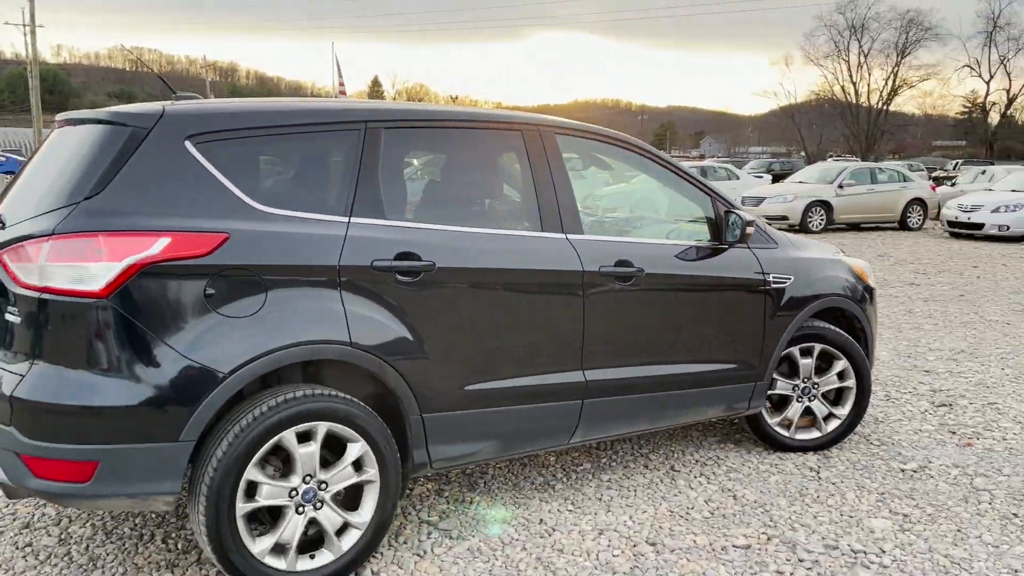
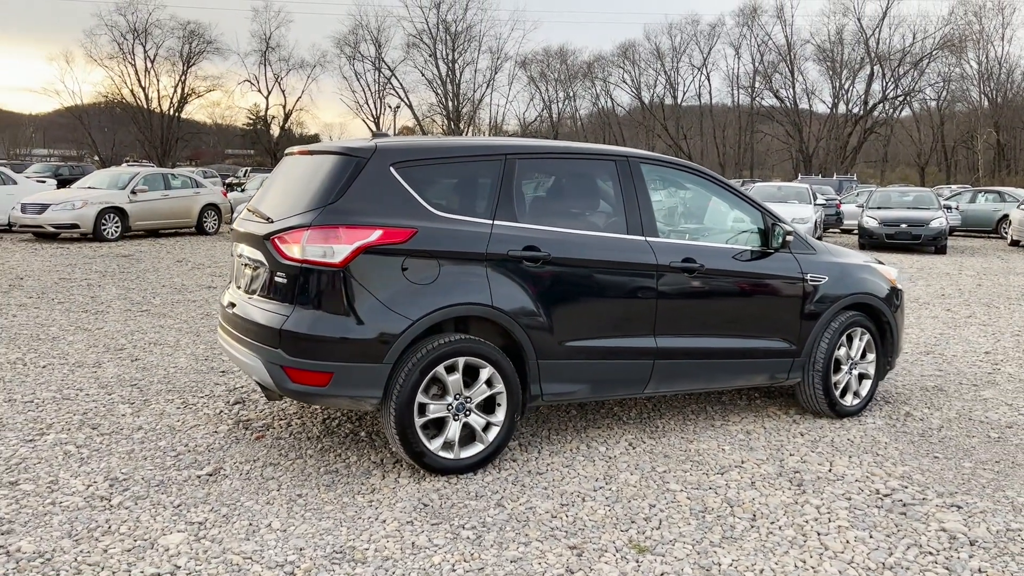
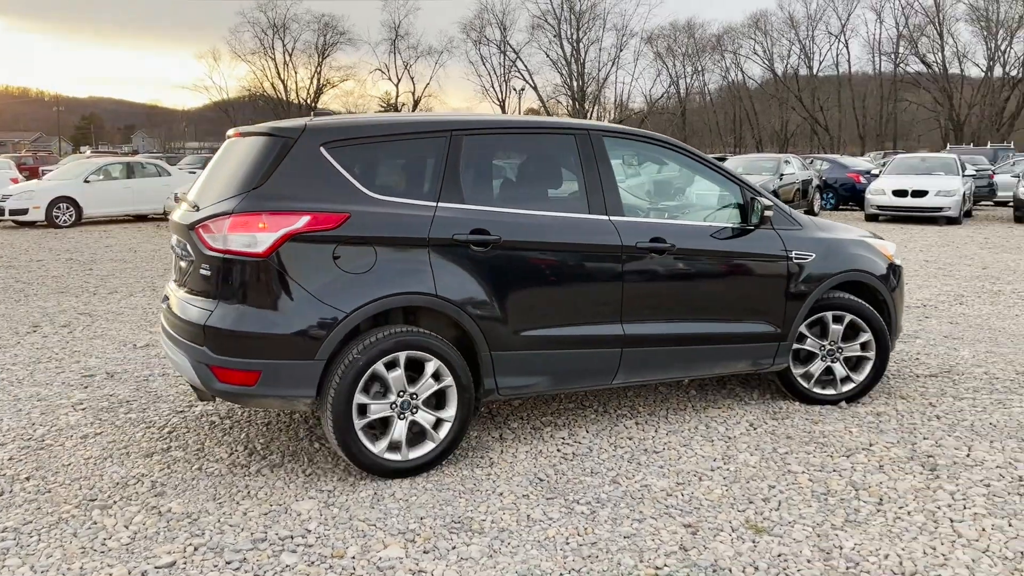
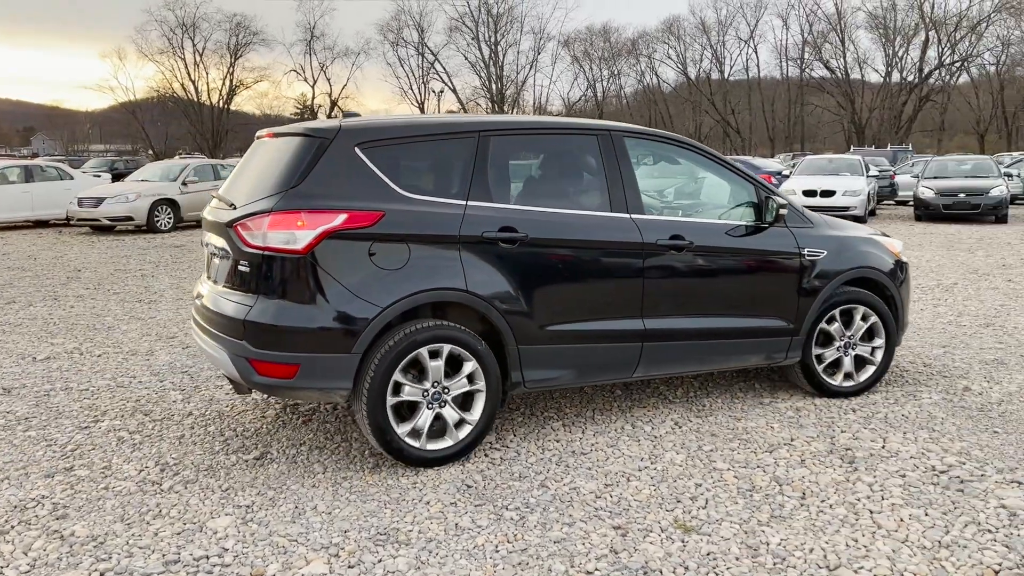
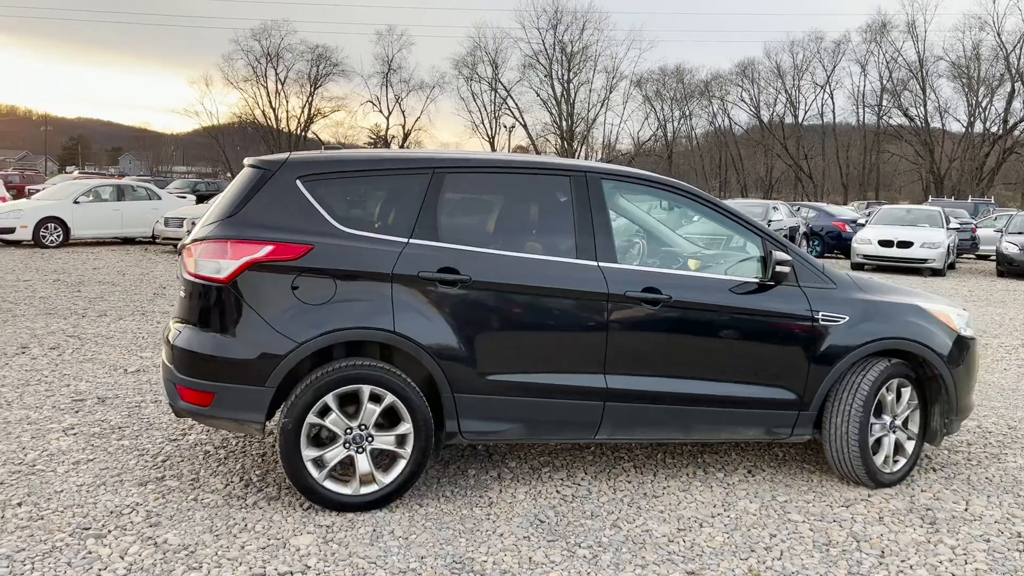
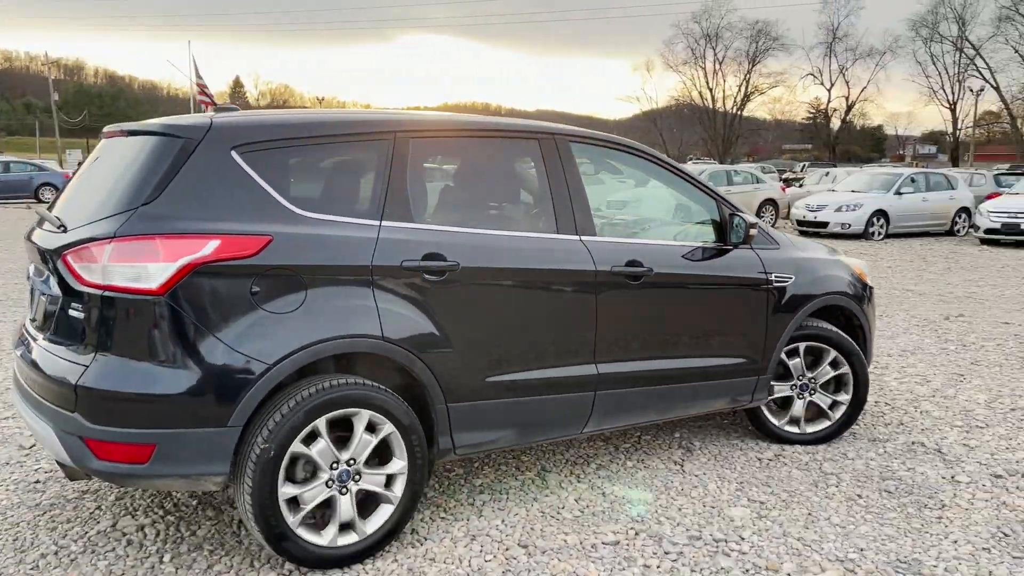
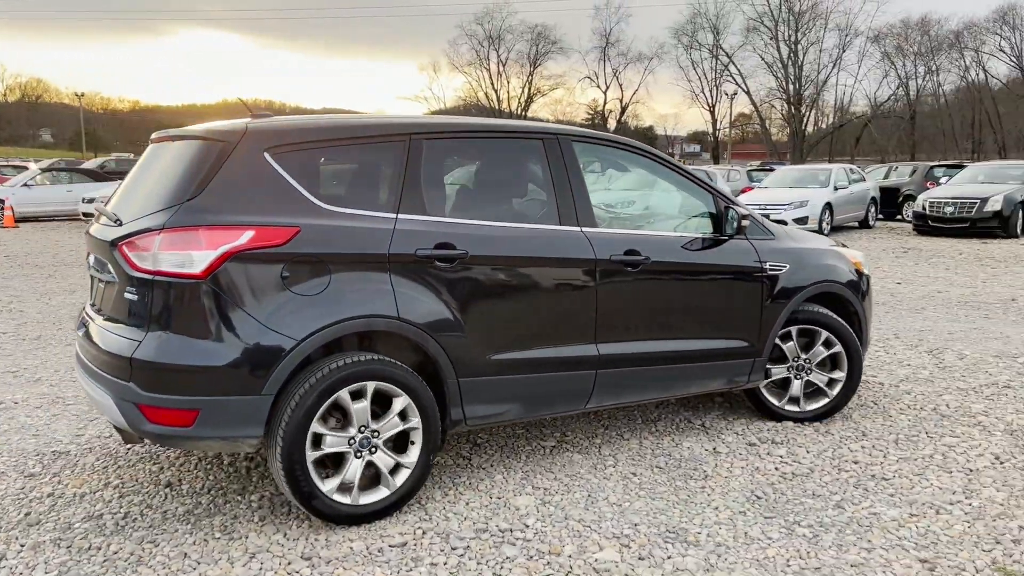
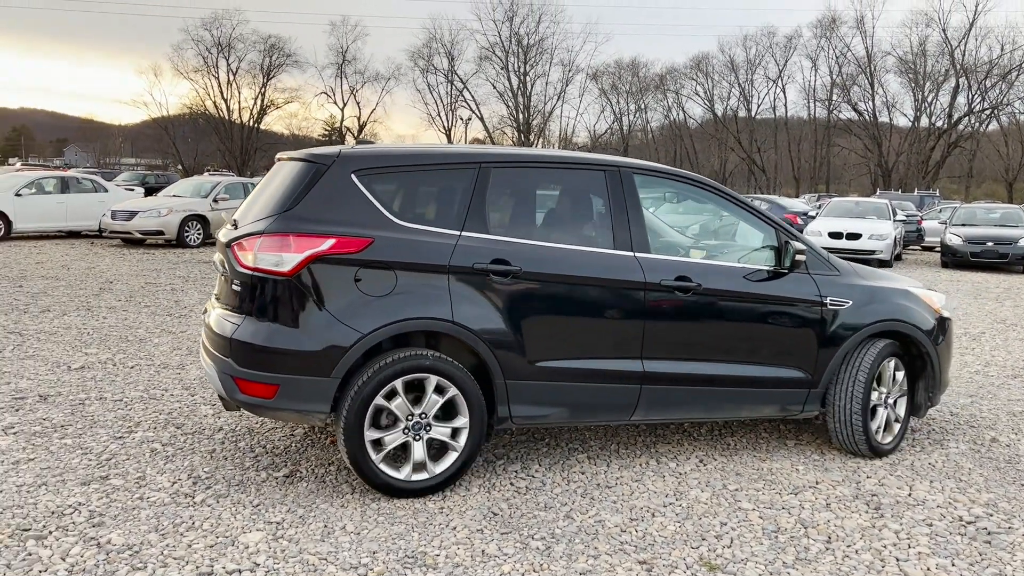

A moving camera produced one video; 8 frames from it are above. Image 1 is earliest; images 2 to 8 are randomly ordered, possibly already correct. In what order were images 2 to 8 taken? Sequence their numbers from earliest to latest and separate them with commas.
6, 7, 3, 4, 2, 8, 5
